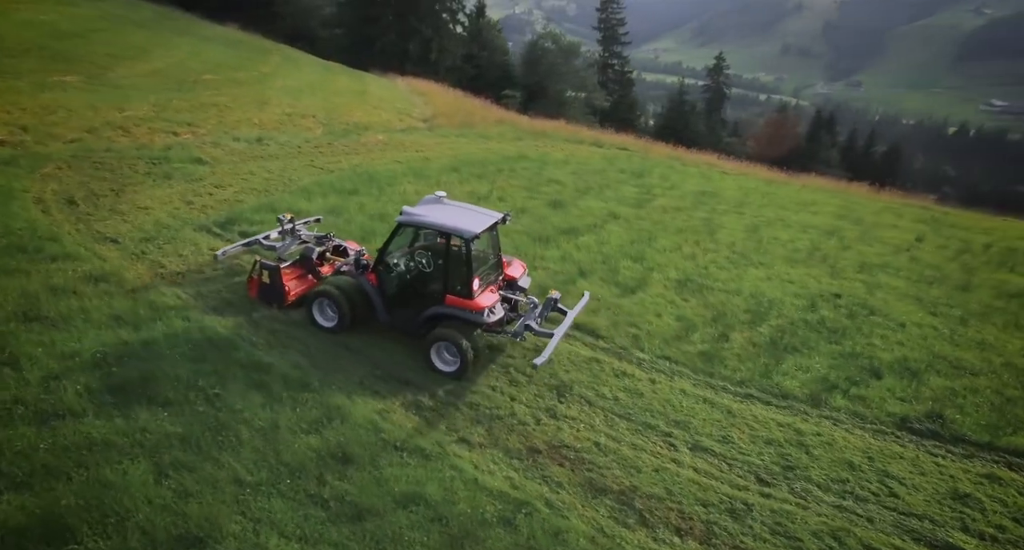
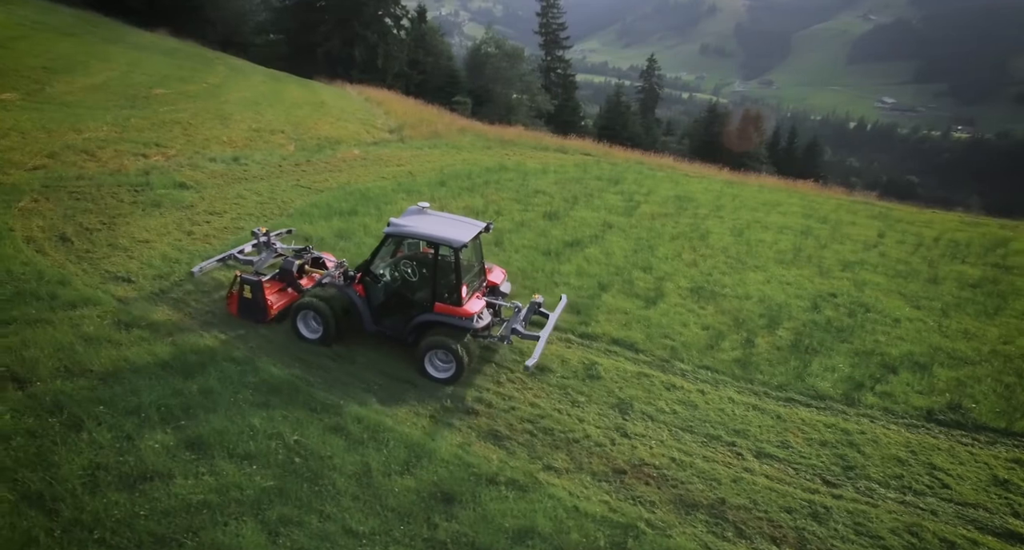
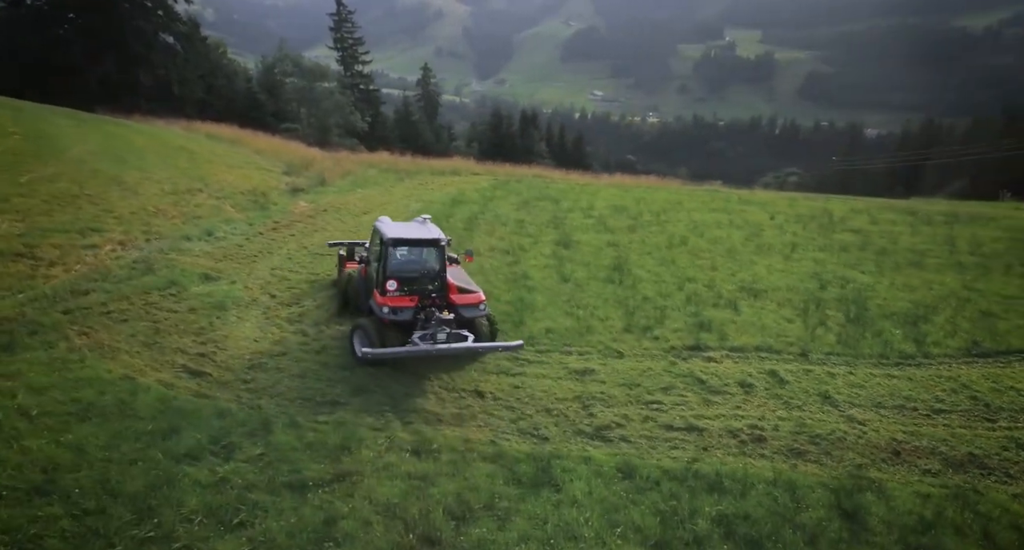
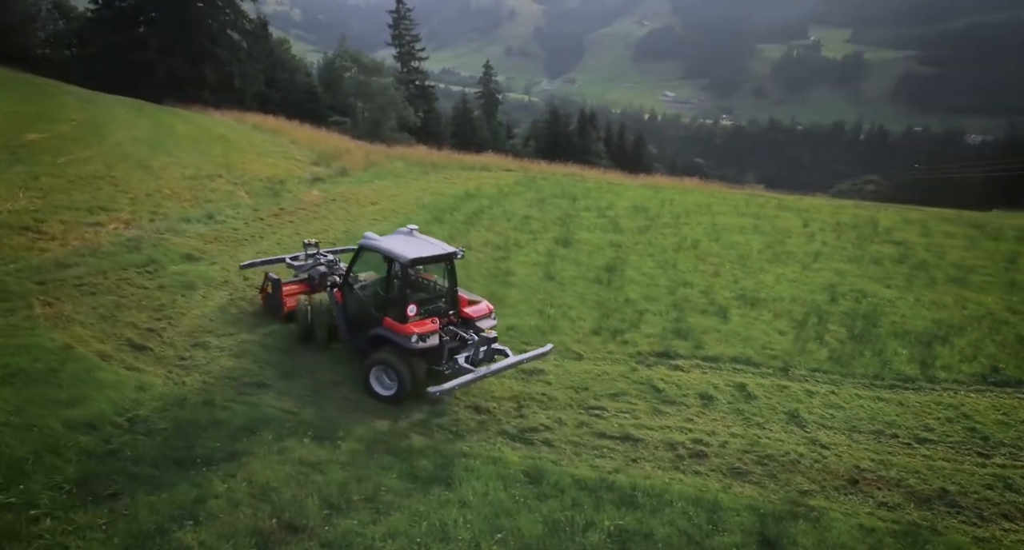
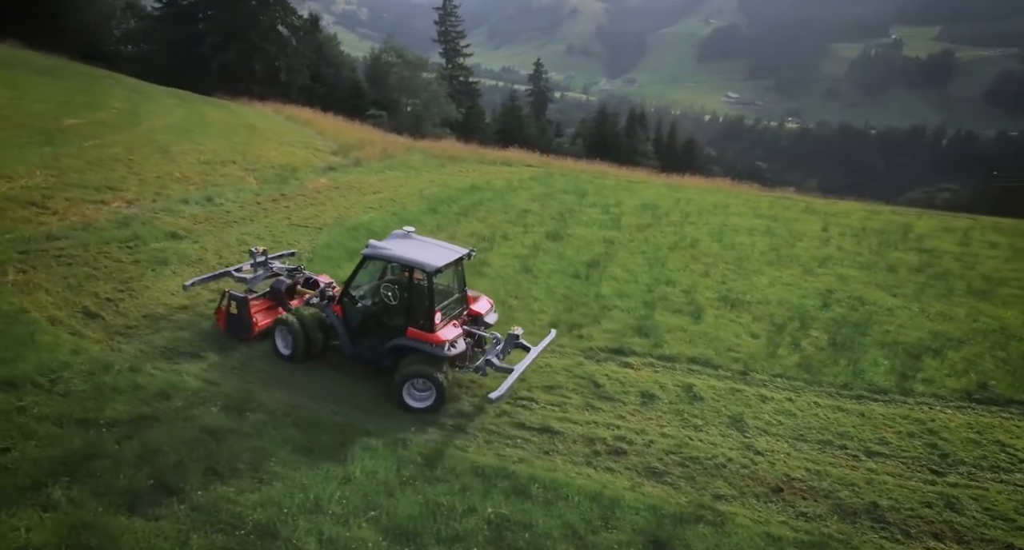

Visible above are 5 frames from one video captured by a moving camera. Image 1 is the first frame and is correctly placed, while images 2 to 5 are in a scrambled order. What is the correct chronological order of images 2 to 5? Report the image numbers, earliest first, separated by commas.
2, 5, 4, 3
